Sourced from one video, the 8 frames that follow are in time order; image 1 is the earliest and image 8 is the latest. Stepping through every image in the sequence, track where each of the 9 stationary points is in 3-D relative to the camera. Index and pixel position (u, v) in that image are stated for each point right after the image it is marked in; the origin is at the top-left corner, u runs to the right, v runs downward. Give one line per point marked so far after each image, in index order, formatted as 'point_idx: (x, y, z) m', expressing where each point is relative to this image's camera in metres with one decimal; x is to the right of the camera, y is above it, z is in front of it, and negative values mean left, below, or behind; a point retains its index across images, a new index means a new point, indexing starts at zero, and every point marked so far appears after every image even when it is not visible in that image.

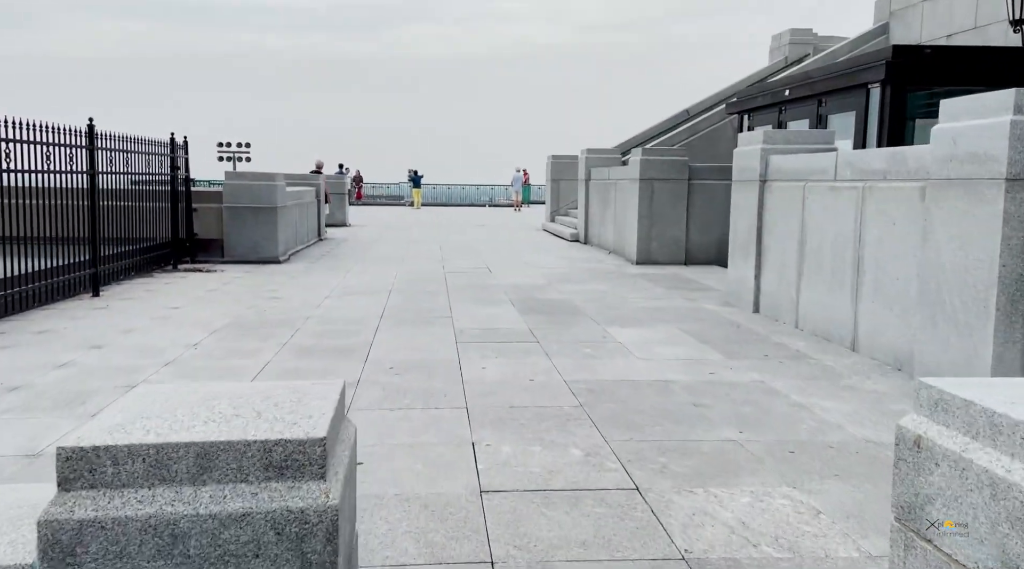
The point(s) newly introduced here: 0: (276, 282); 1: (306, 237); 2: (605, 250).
0: (-3.4, +0.1, +12.6) m
1: (-4.4, +1.0, +18.8) m
2: (+2.0, +0.7, +18.5) m
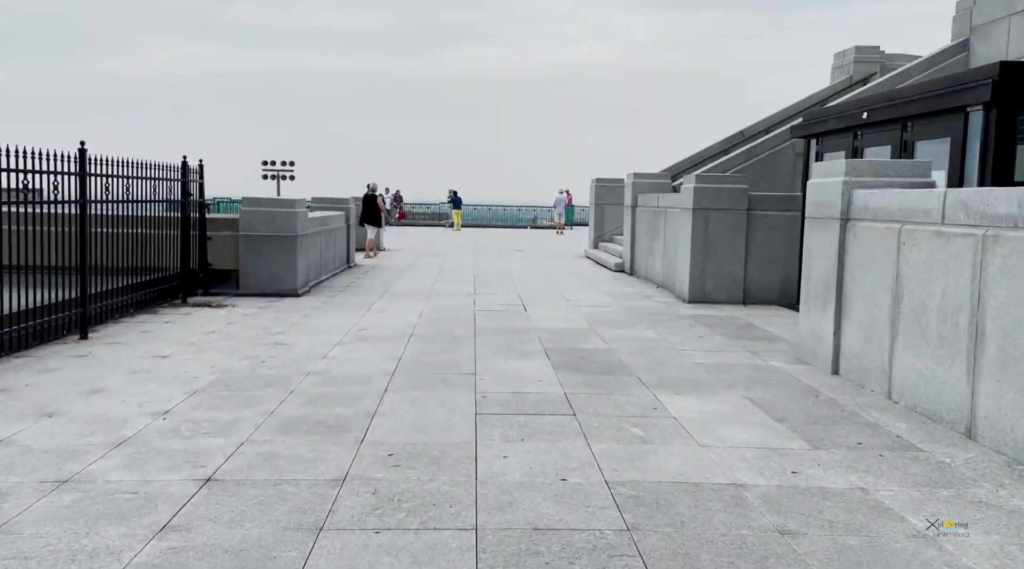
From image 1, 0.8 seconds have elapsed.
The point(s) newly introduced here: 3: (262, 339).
0: (-2.9, -0.5, +11.4) m
1: (-3.6, +0.4, +17.6) m
2: (+2.7, 0.0, +17.1) m
3: (-2.8, -0.6, +9.9) m
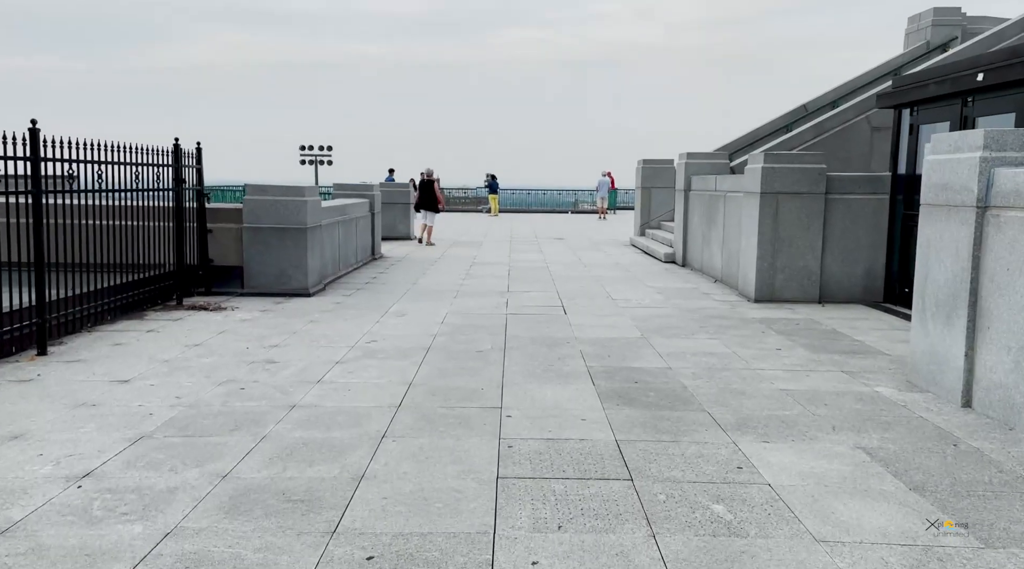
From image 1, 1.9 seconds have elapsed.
0: (-2.5, -0.5, +9.7) m
1: (-2.9, +0.5, +16.0) m
2: (+3.4, +0.1, +15.2) m
3: (-2.5, -0.7, +8.3) m
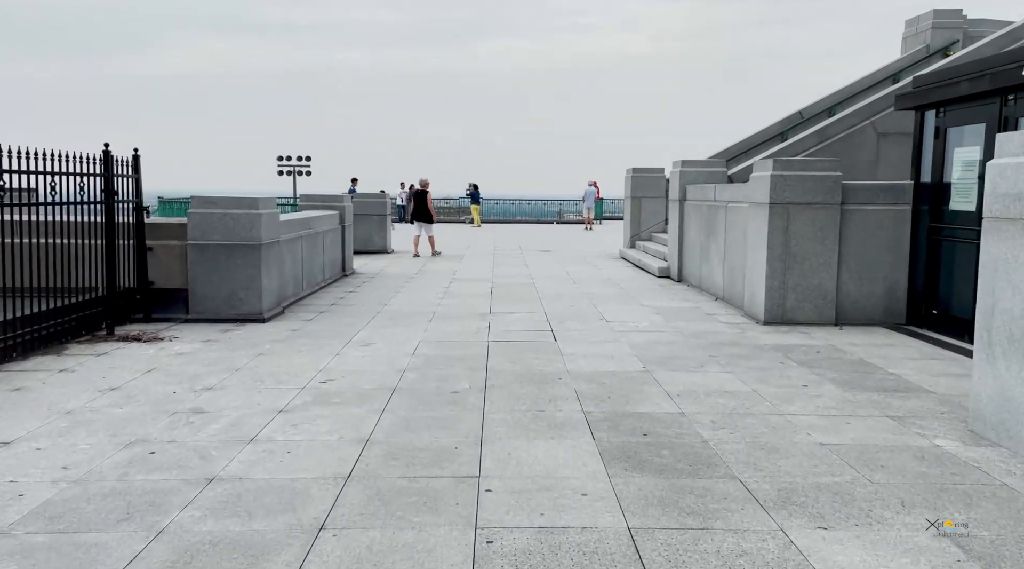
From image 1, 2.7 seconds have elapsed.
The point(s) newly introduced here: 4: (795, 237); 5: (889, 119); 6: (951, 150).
0: (-2.6, -0.7, +8.3) m
1: (-3.2, +0.1, +14.6) m
2: (+3.1, -0.2, +13.9) m
3: (-2.6, -0.9, +6.9) m
4: (+3.5, +0.6, +10.9) m
5: (+6.8, +3.0, +16.0) m
6: (+5.1, +1.5, +10.1) m
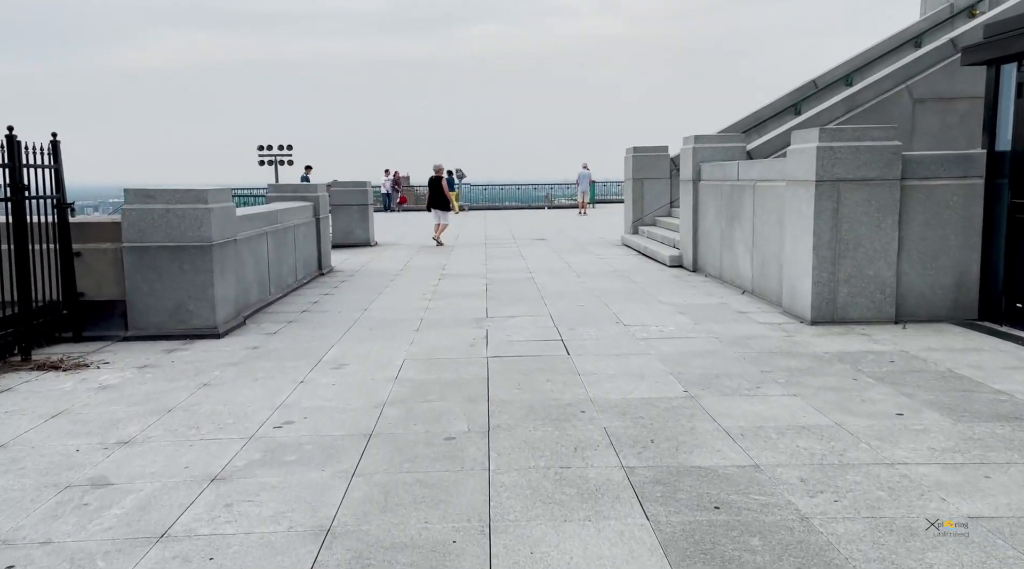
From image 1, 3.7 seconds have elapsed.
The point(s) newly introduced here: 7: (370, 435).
0: (-2.6, -0.9, +6.6) m
1: (-3.2, +0.1, +12.9) m
2: (+3.1, 0.0, +12.2) m
3: (-2.5, -1.0, +5.1) m
4: (+3.5, +0.7, +9.2) m
5: (+6.7, +3.2, +14.3) m
6: (+5.0, +1.7, +8.4) m
7: (-0.9, -1.0, +5.7) m
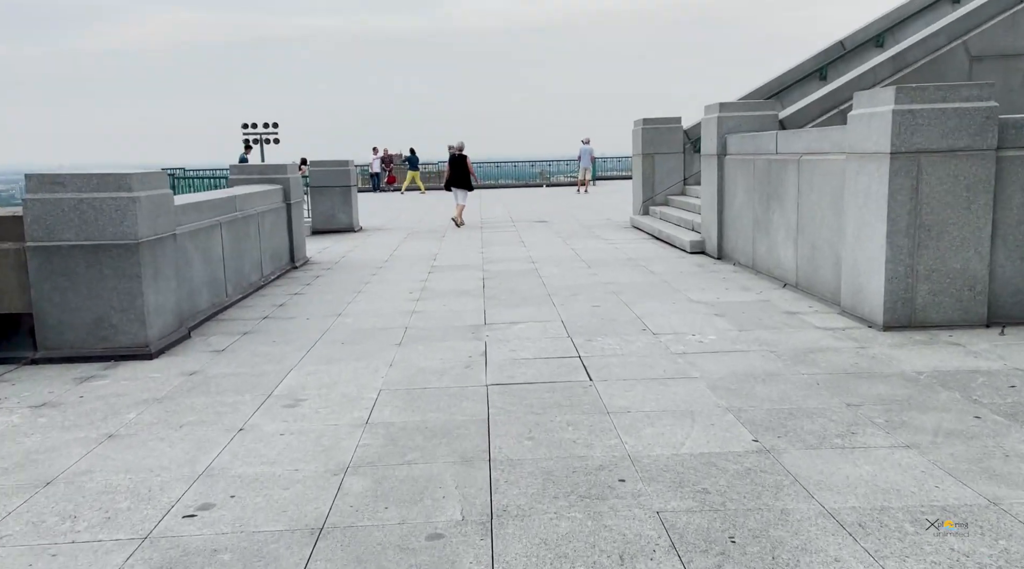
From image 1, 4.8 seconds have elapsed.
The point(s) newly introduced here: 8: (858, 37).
0: (-2.5, -1.0, +4.8) m
1: (-3.2, +0.1, +11.1) m
2: (+3.1, +0.1, +10.4) m
3: (-2.5, -1.2, +3.3) m
4: (+3.5, +0.7, +7.5) m
5: (+6.7, +3.4, +12.4) m
6: (+5.0, +1.7, +6.6) m
7: (-0.9, -1.1, +3.9) m
8: (+7.3, +5.2, +18.8) m
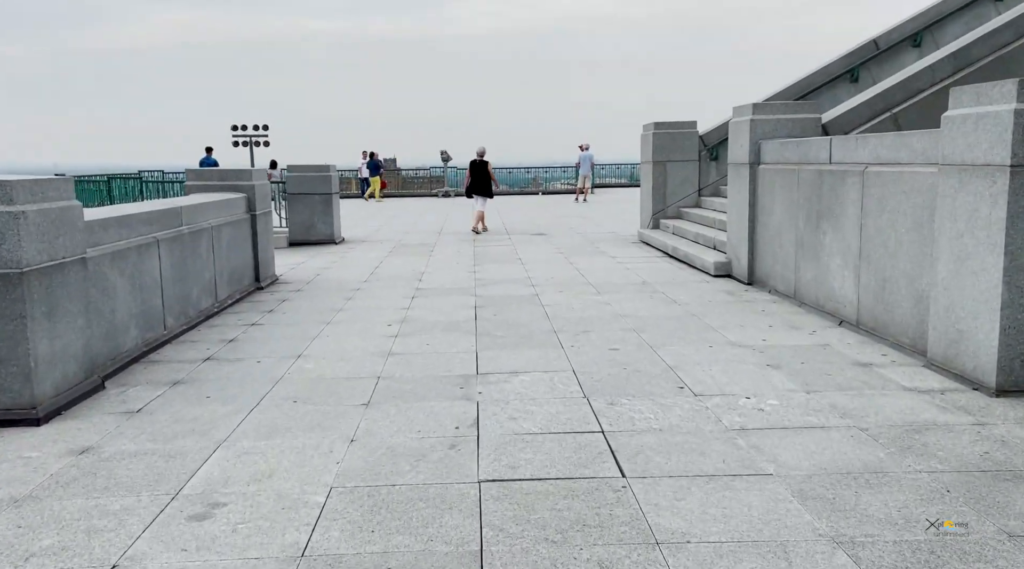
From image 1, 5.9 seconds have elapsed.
0: (-2.5, -1.2, +3.0) m
1: (-3.2, -0.2, +9.3) m
2: (+3.1, -0.3, +8.7) m
3: (-2.4, -1.5, +1.6) m
4: (+3.6, +0.4, +5.7) m
5: (+6.7, +3.0, +10.7) m
6: (+5.1, +1.3, +4.9) m
7: (-0.8, -1.4, +2.1) m
8: (+7.3, +4.8, +17.1) m
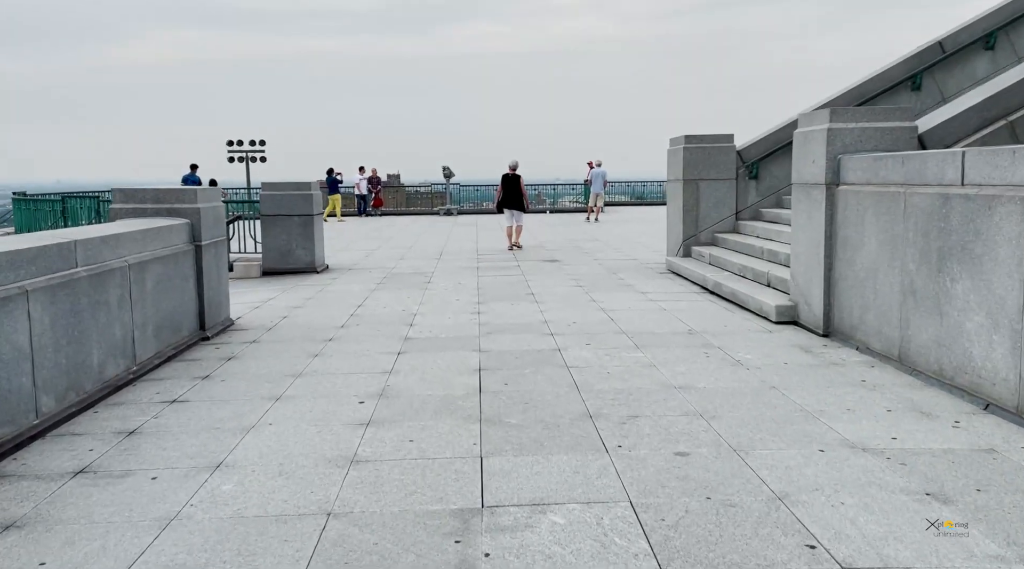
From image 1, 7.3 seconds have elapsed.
0: (-2.4, -1.6, +0.6) m
1: (-3.1, -0.6, +6.9) m
2: (+3.2, -0.8, +6.2) m
3: (-2.3, -1.8, -0.9) m
4: (+3.7, -0.1, +3.3) m
5: (+6.8, +2.5, +8.4) m
6: (+5.2, +0.9, +2.5) m
7: (-0.7, -1.7, -0.3) m
8: (+7.5, +4.1, +14.7) m
